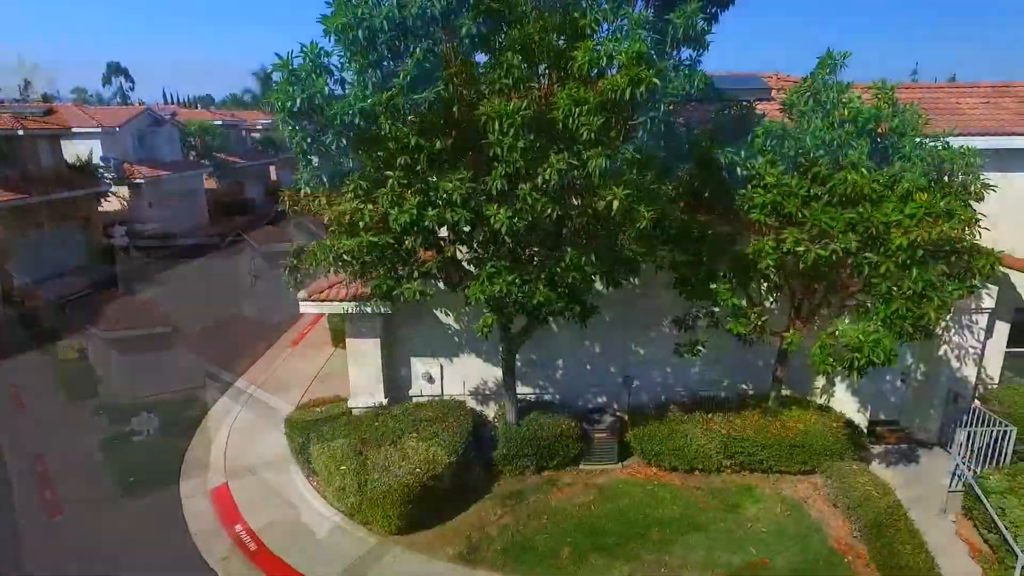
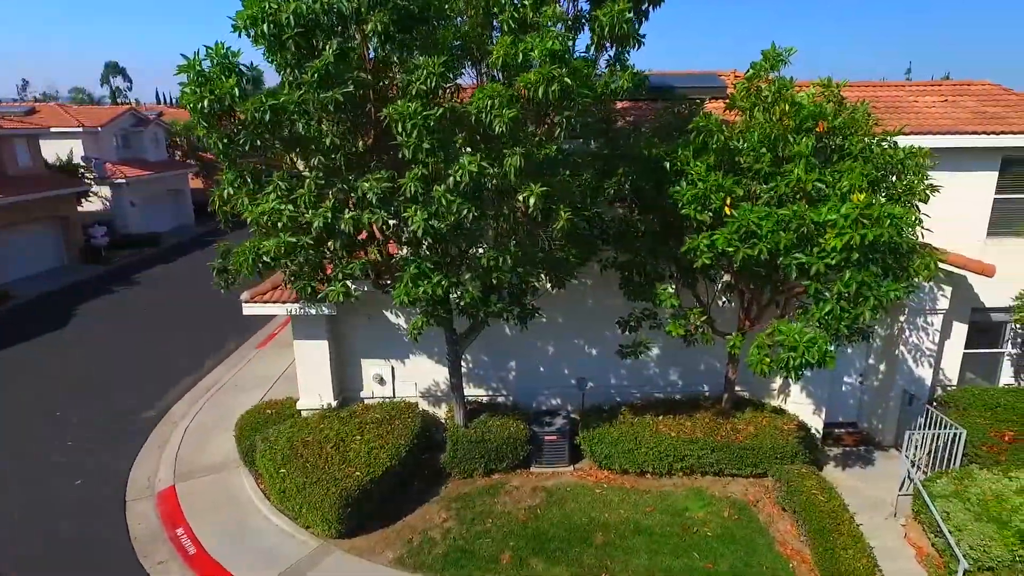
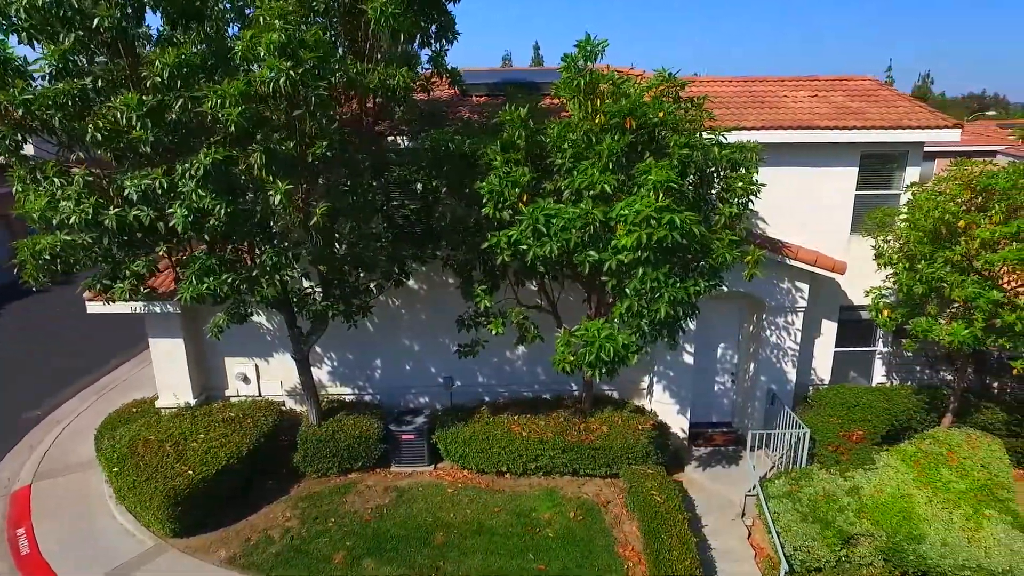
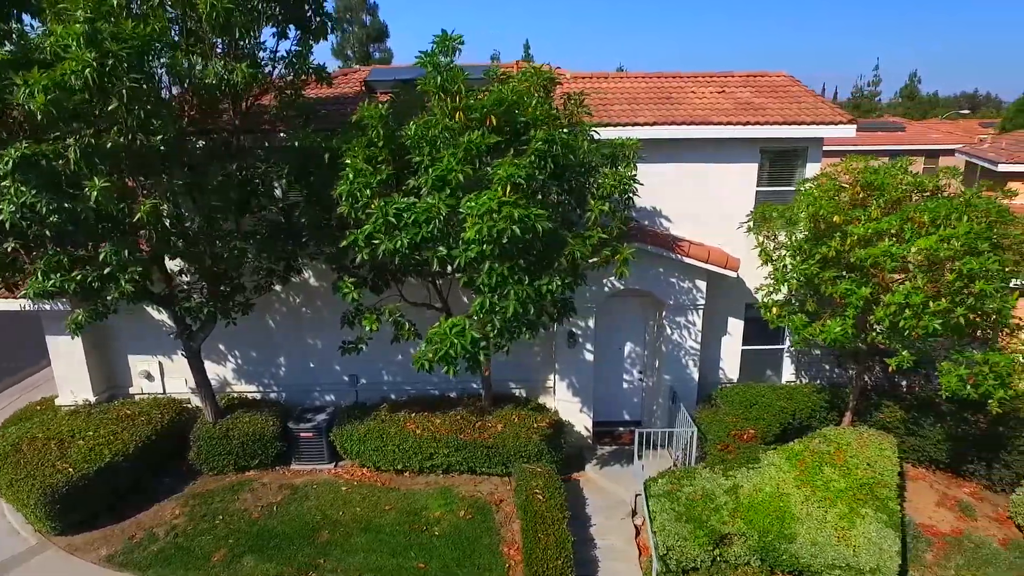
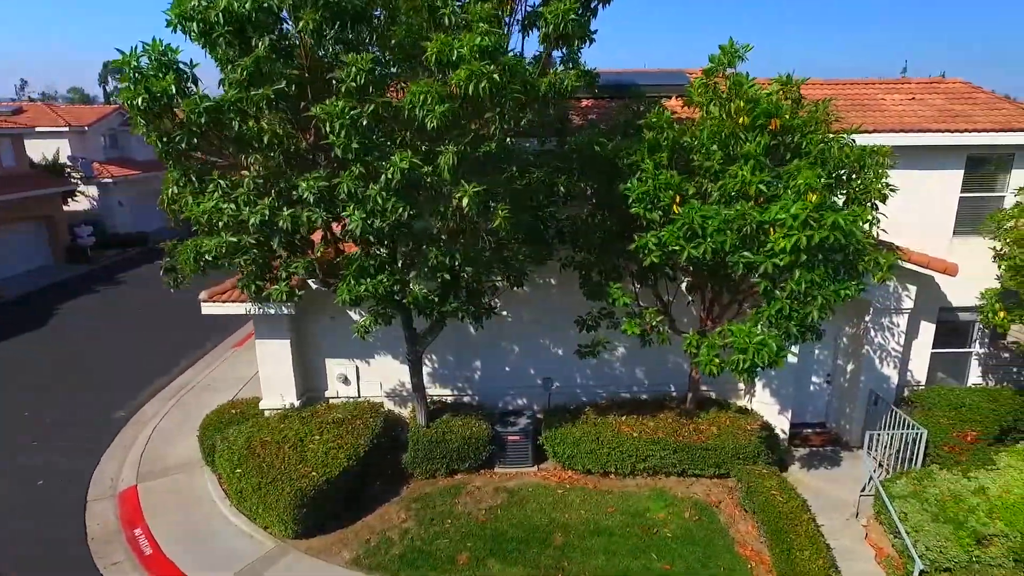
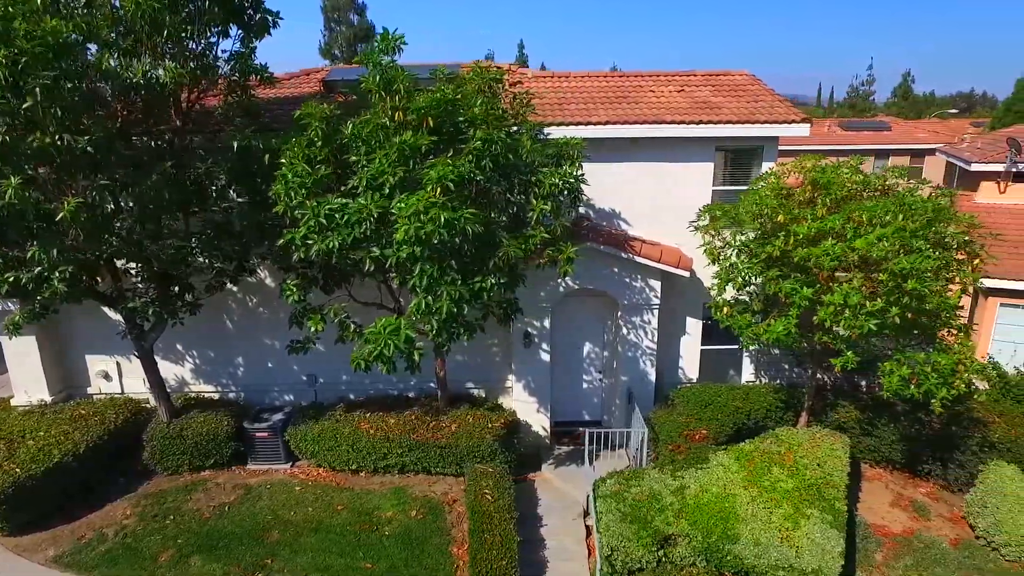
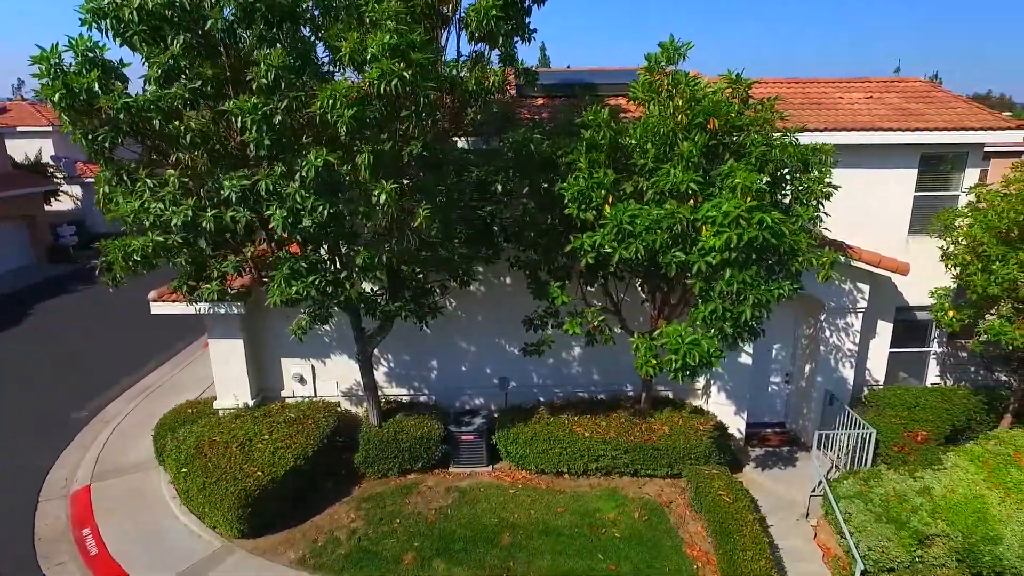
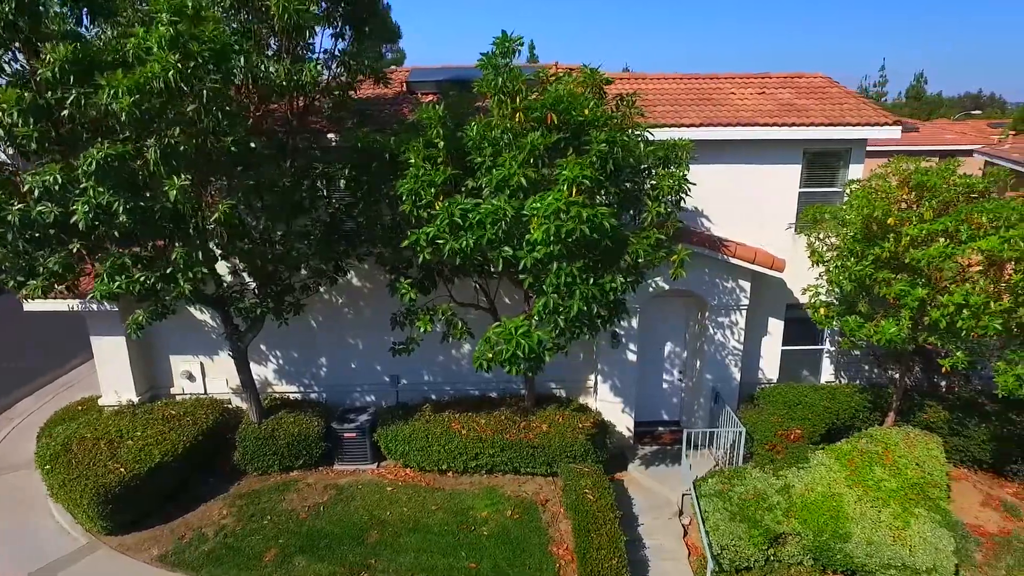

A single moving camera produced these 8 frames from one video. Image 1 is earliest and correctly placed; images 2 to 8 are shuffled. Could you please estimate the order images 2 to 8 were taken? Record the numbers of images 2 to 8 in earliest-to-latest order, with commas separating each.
2, 5, 7, 3, 8, 4, 6
